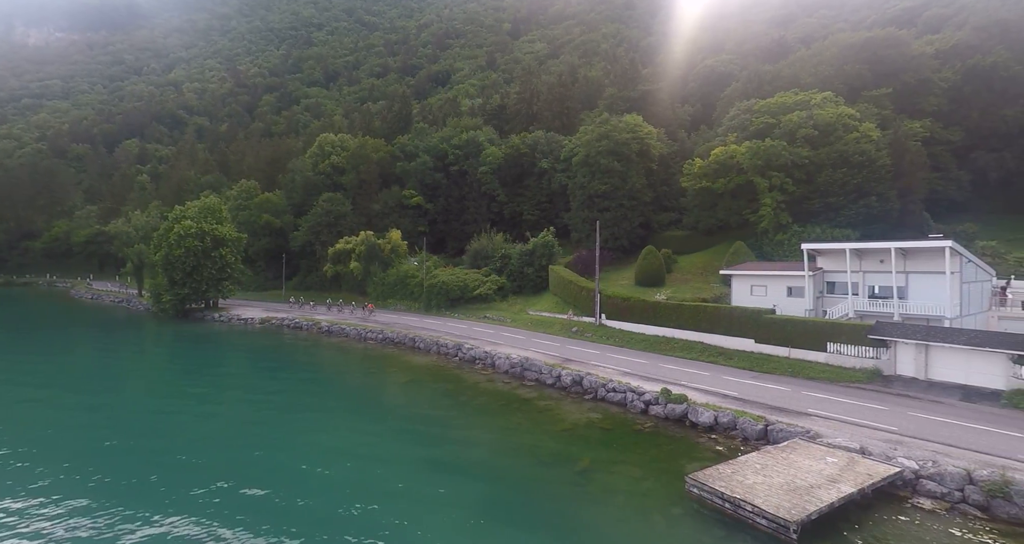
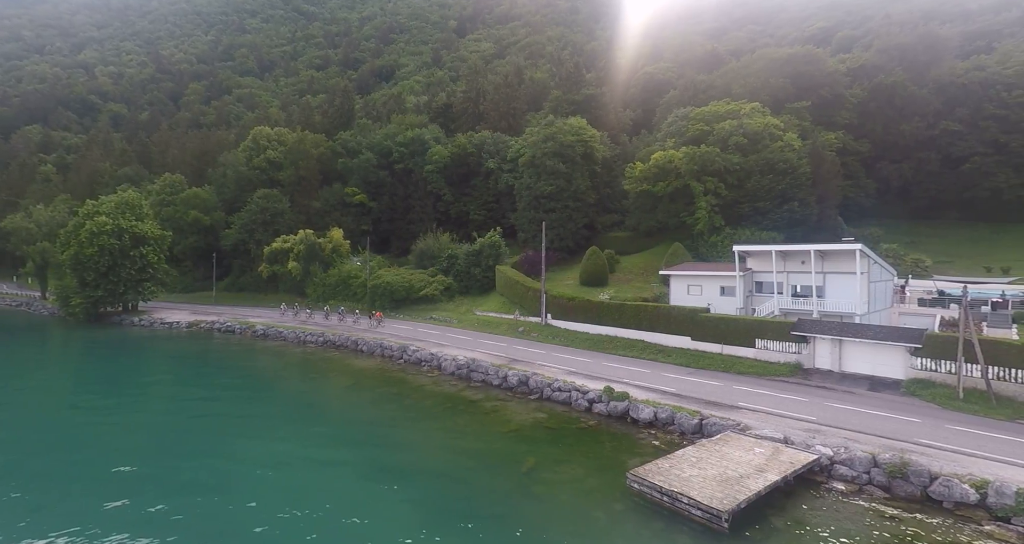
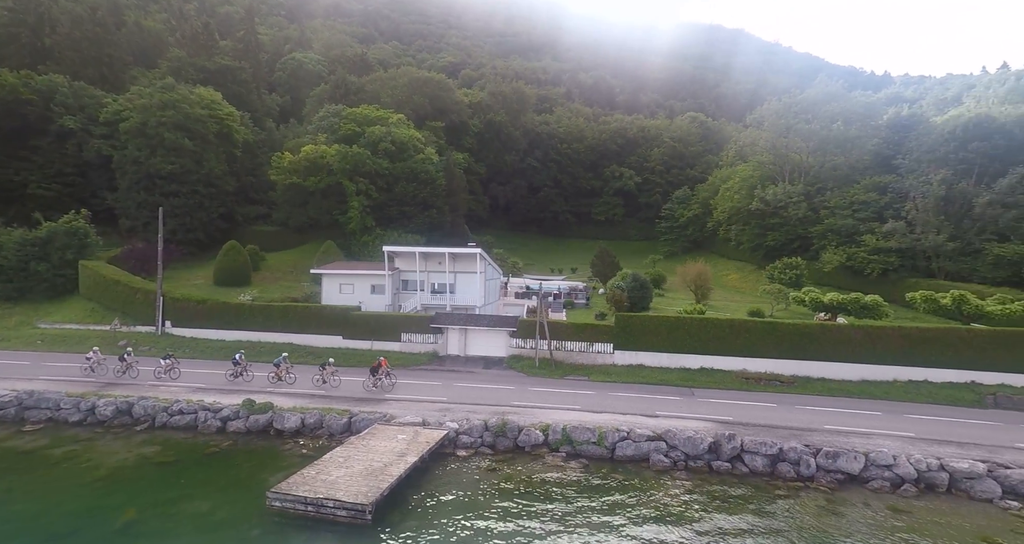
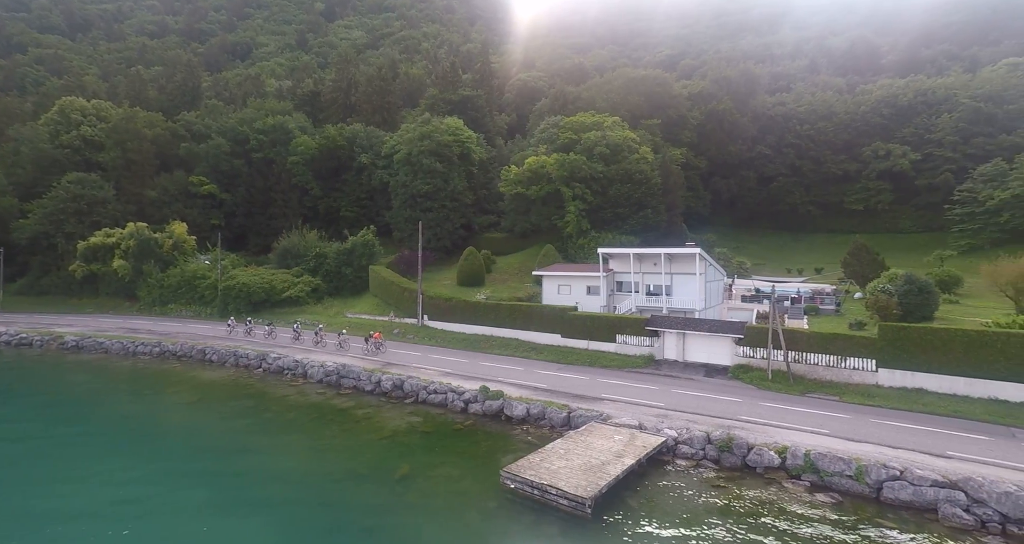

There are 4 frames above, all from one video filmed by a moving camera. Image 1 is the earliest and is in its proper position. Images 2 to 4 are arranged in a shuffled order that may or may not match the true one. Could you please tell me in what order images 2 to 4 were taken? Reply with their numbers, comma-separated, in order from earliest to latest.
2, 4, 3
